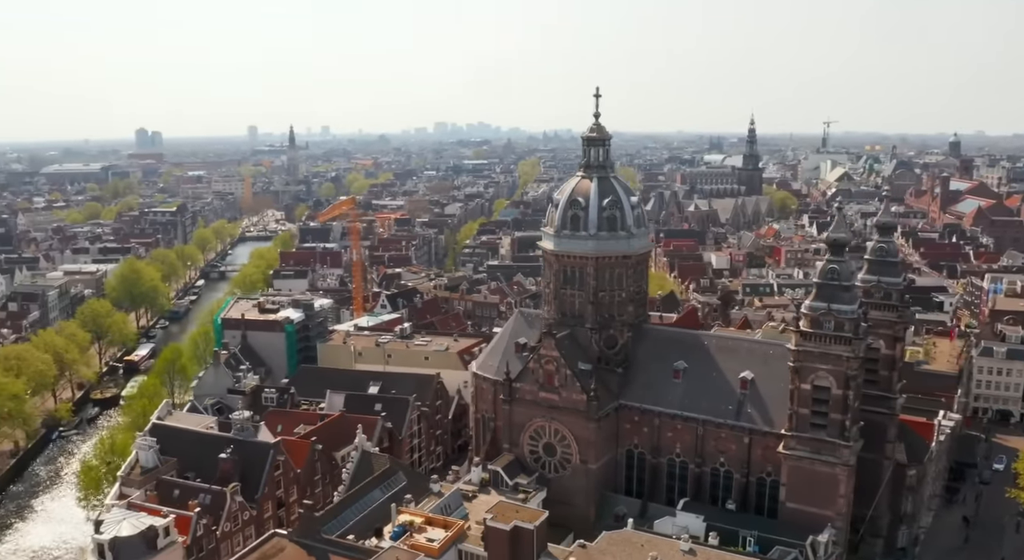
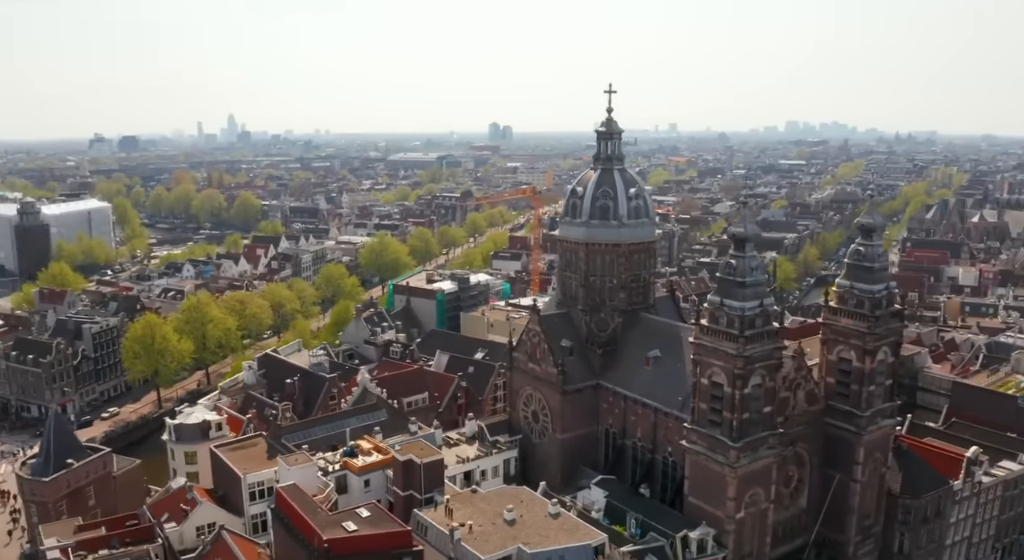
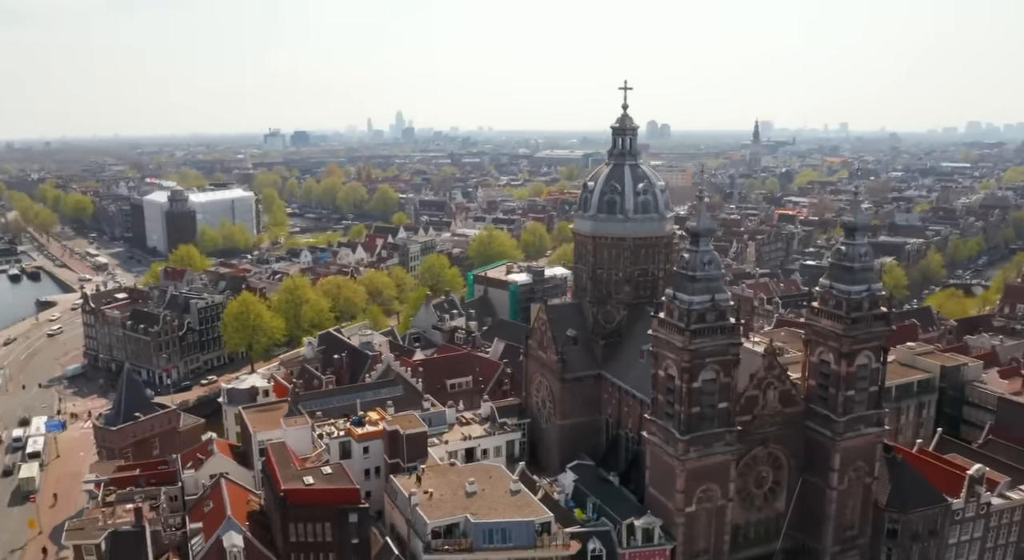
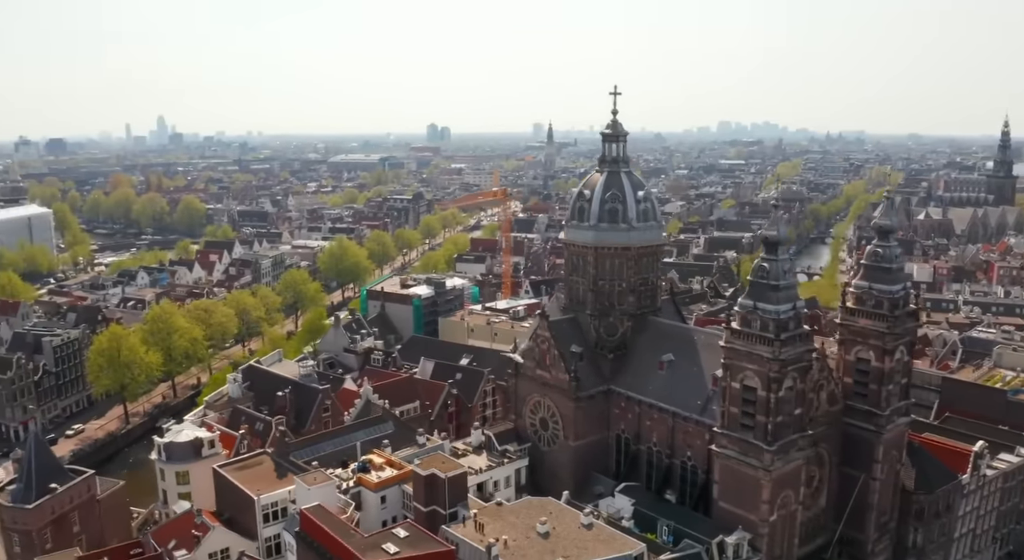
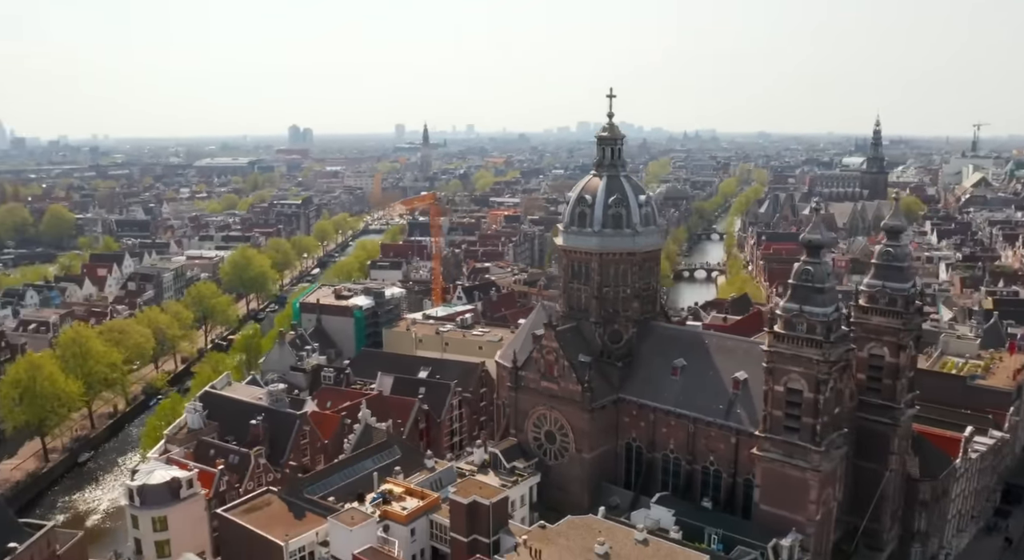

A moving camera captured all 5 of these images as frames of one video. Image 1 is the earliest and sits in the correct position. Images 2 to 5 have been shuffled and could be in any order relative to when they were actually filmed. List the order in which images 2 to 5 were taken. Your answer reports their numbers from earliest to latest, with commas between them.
5, 4, 2, 3
